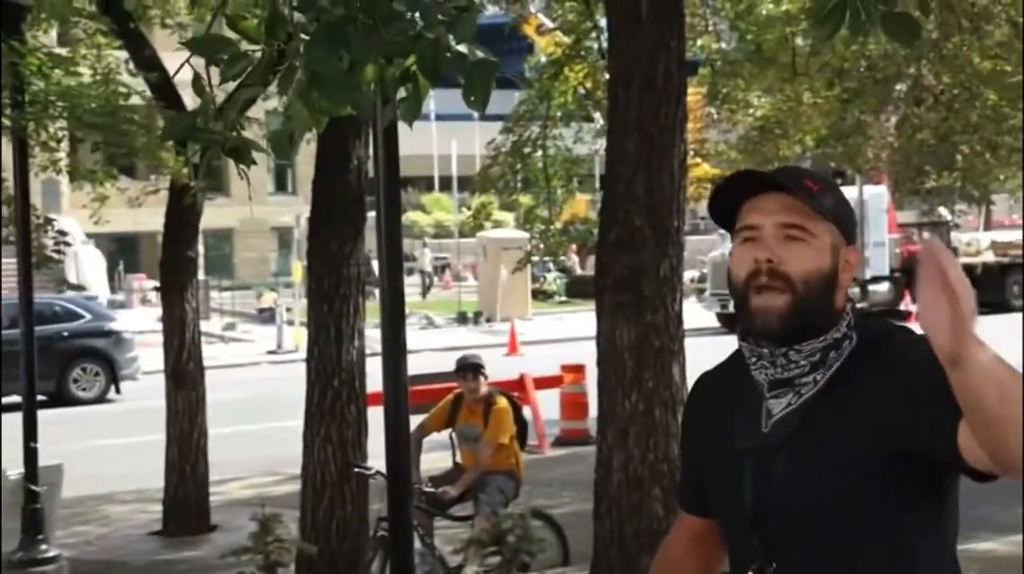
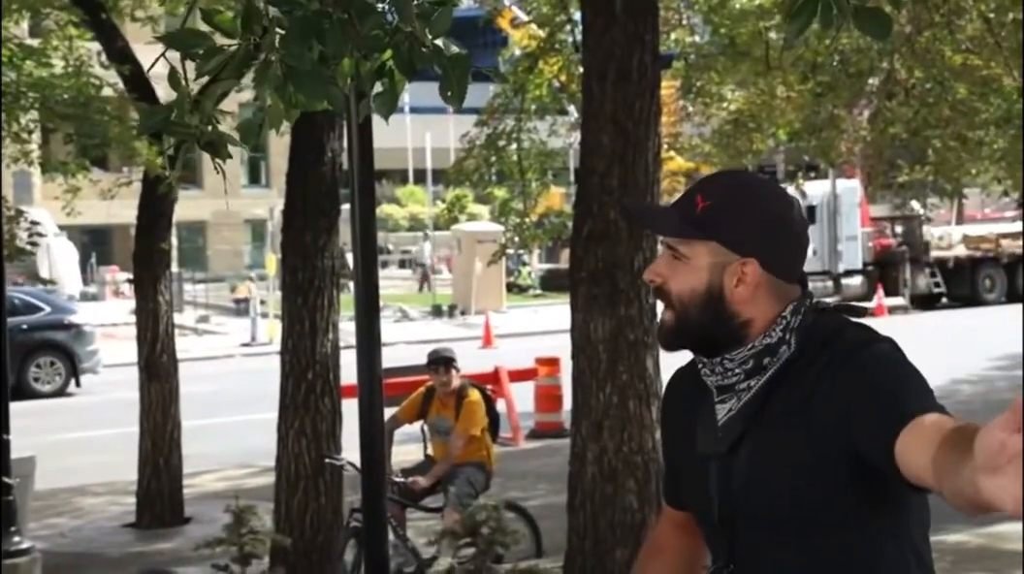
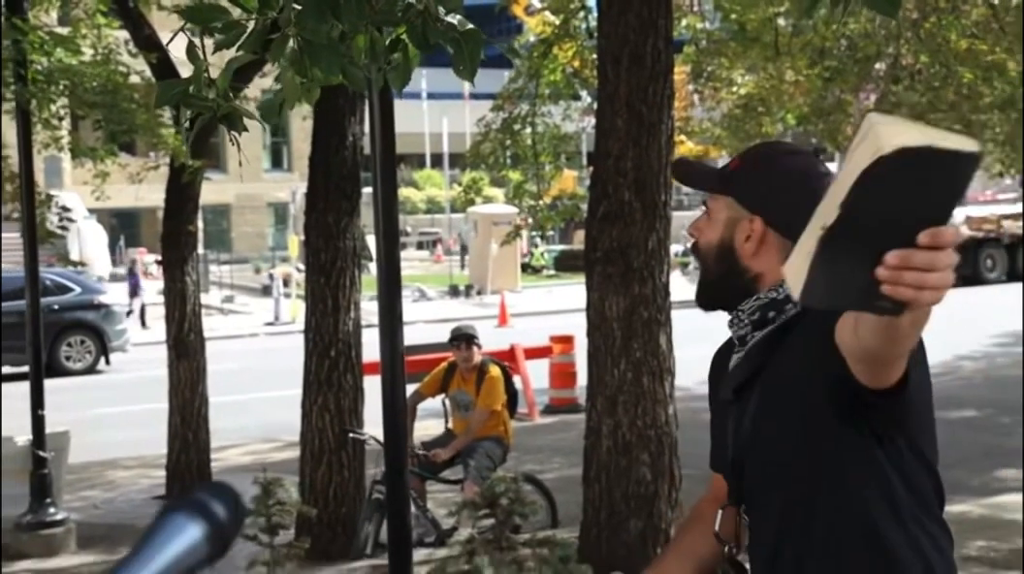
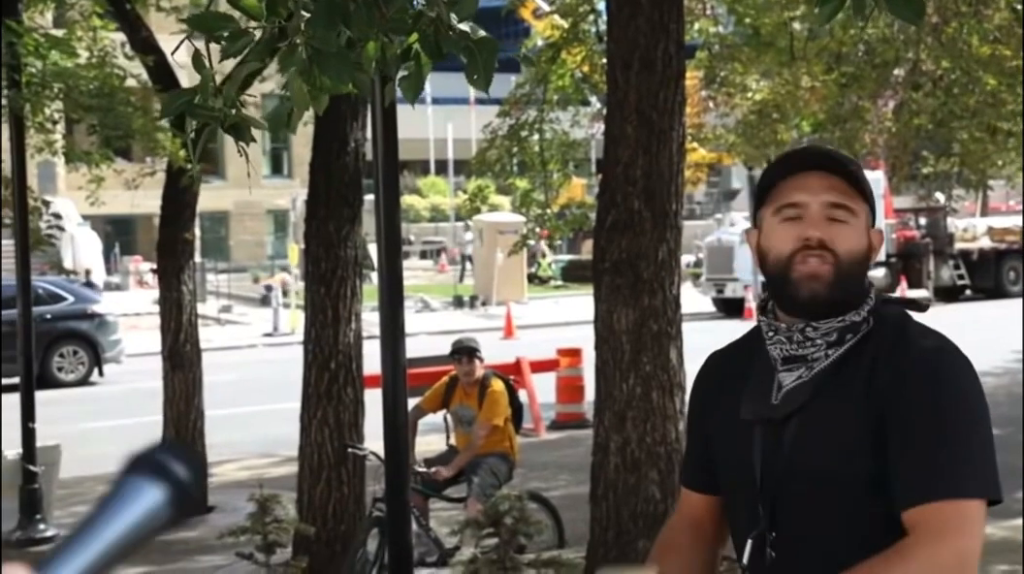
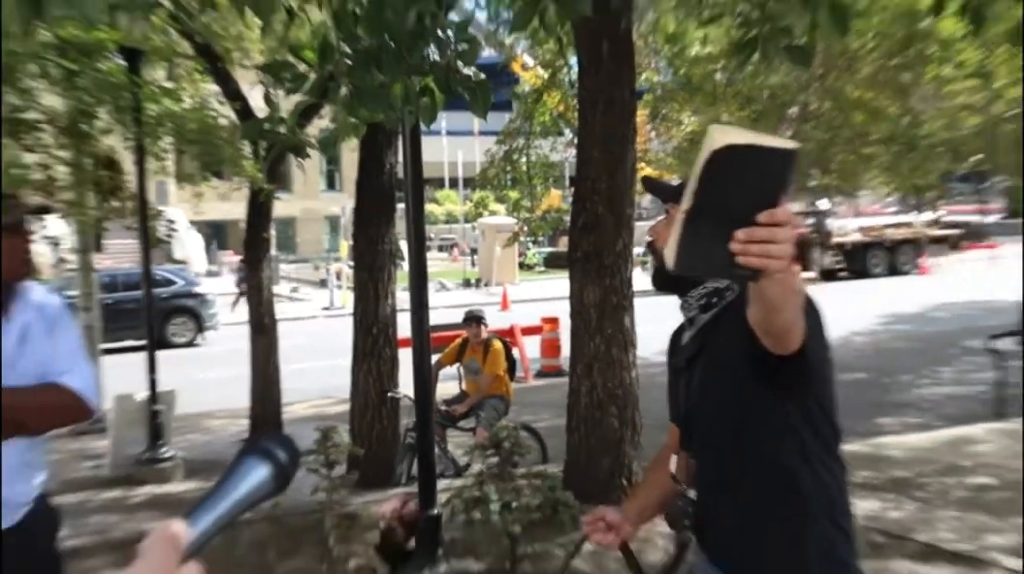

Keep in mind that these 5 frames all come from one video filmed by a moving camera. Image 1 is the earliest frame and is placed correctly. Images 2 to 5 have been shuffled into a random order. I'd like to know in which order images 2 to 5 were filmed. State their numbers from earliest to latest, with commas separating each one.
2, 4, 3, 5
